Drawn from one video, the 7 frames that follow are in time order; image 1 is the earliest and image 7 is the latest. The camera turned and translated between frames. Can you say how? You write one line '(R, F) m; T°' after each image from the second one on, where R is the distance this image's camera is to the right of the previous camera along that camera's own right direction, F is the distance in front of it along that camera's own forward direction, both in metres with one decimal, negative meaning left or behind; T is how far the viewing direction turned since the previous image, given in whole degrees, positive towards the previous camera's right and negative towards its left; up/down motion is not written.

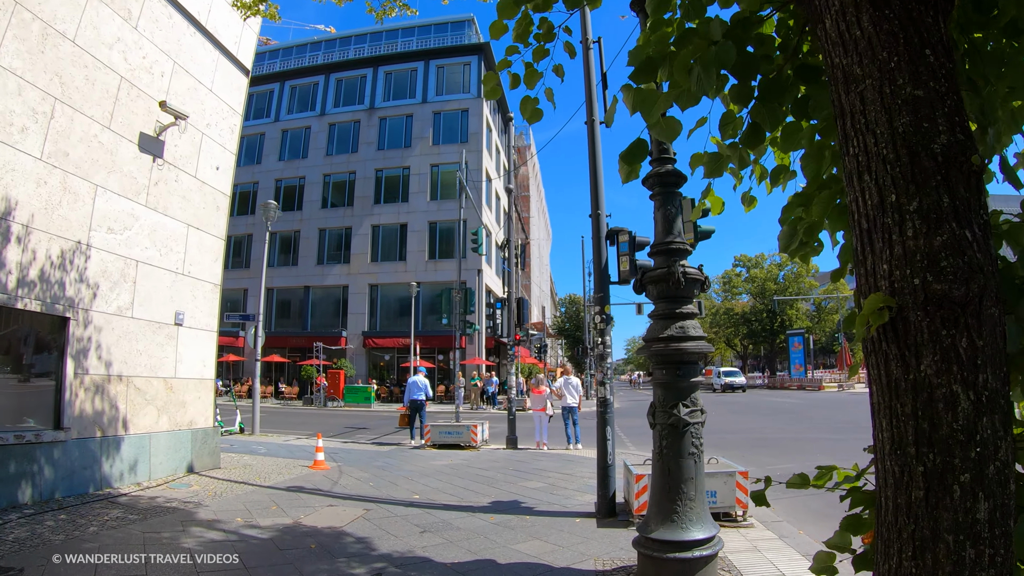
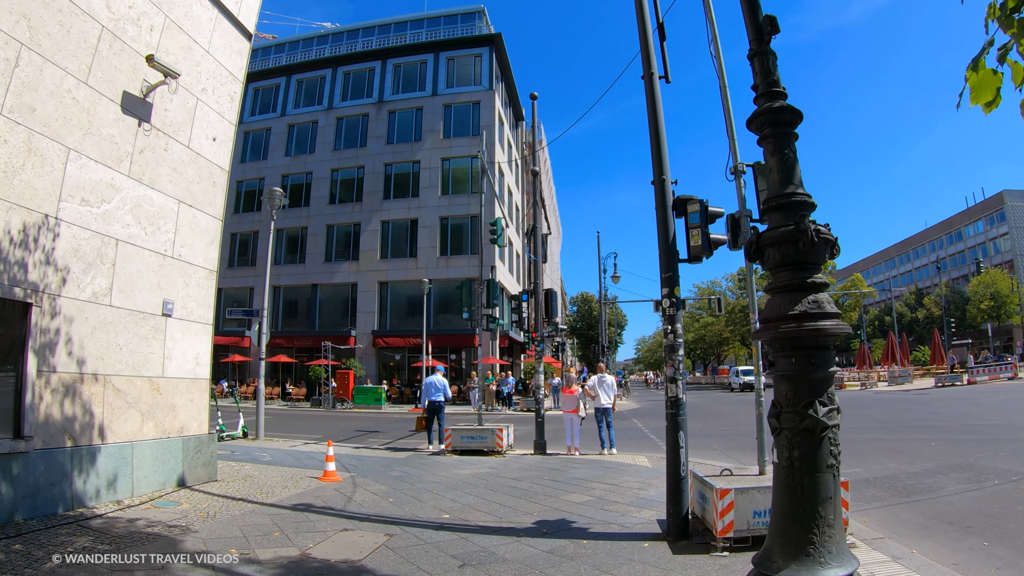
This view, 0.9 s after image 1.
(-0.4, +1.1) m; -1°
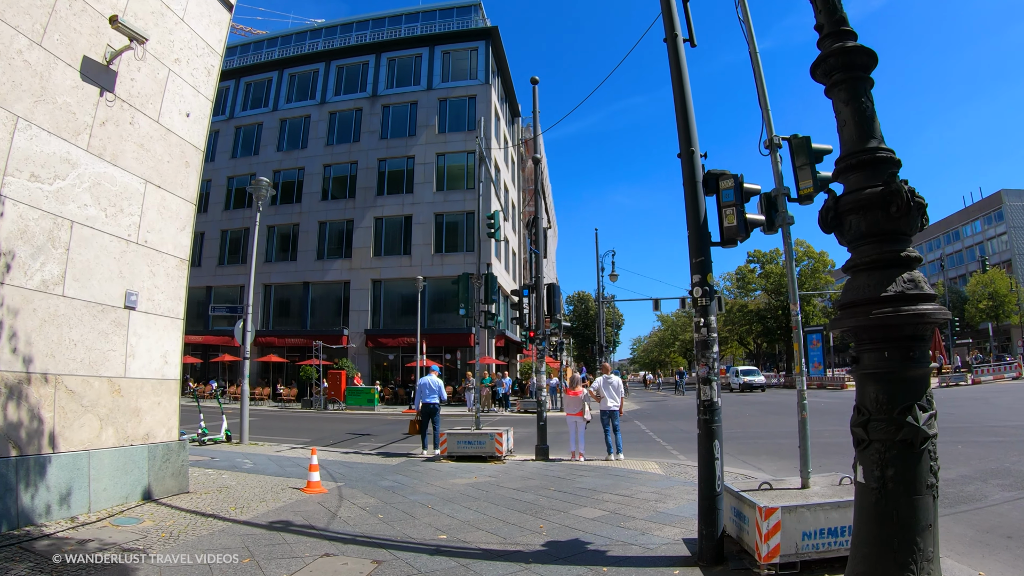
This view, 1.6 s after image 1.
(-0.1, +0.7) m; +1°
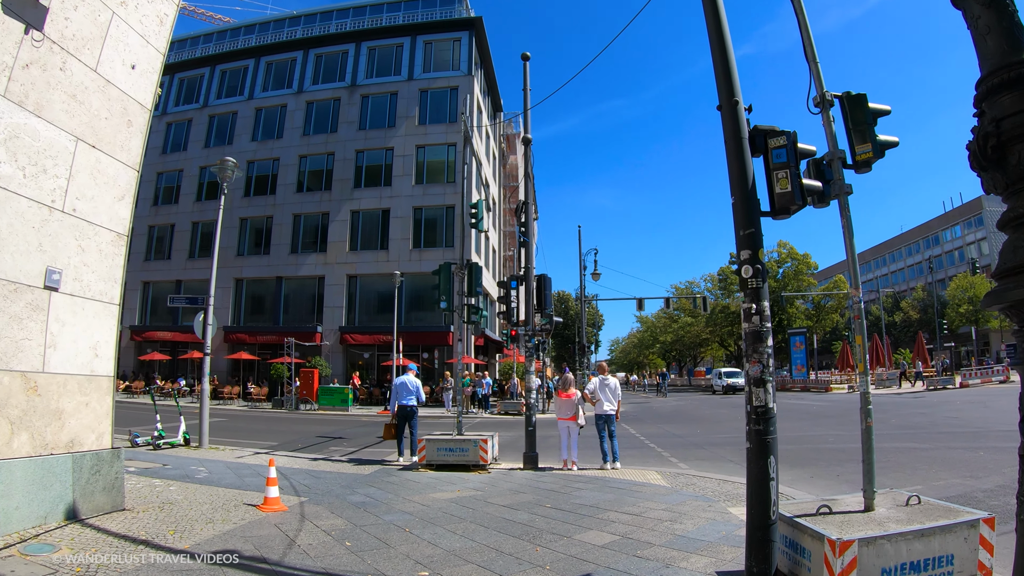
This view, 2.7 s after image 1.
(-0.2, +0.9) m; +2°
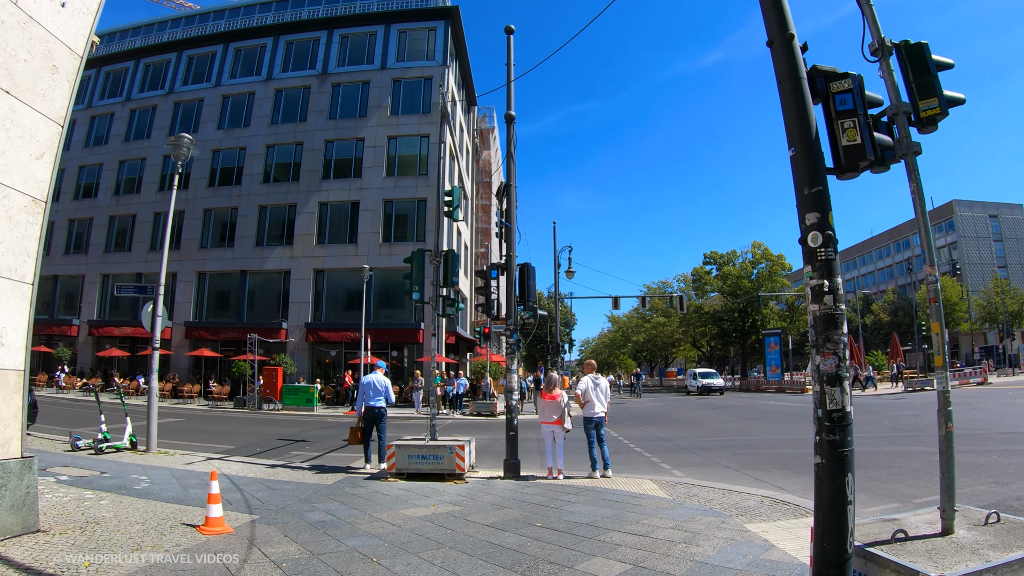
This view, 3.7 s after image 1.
(-0.1, +0.8) m; +3°
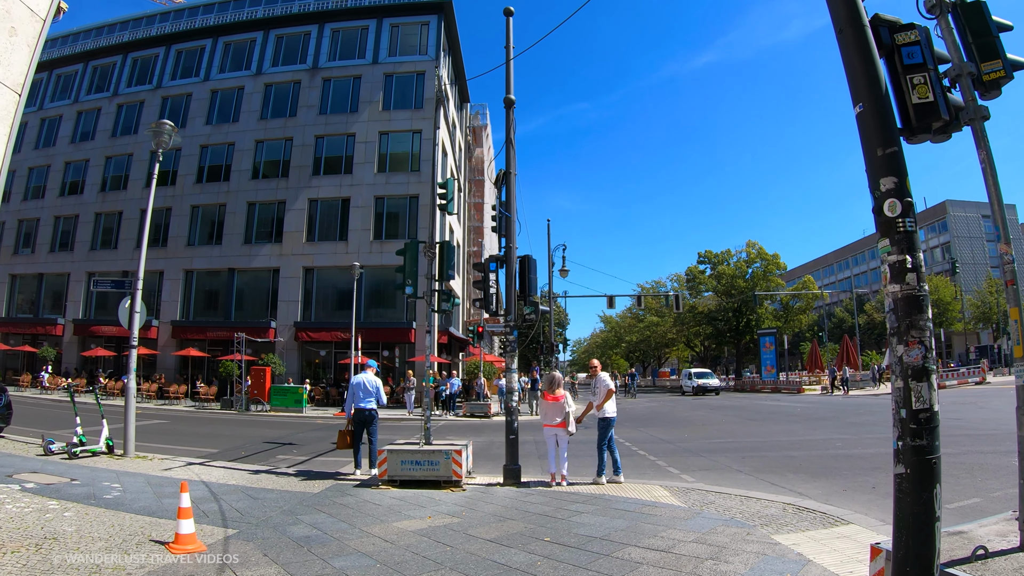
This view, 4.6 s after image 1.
(-0.1, +0.5) m; +1°
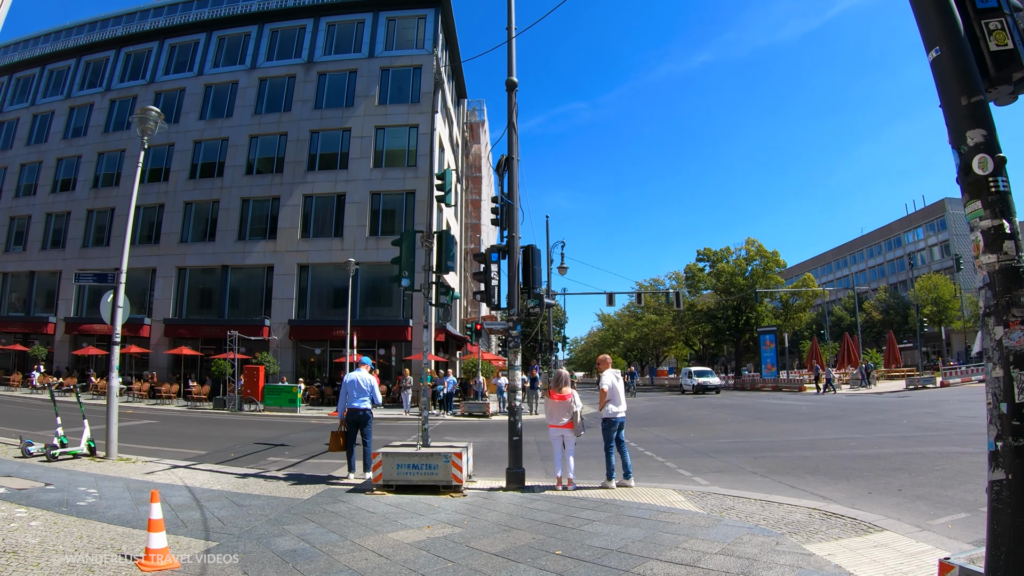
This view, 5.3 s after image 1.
(-0.1, +0.5) m; 0°
